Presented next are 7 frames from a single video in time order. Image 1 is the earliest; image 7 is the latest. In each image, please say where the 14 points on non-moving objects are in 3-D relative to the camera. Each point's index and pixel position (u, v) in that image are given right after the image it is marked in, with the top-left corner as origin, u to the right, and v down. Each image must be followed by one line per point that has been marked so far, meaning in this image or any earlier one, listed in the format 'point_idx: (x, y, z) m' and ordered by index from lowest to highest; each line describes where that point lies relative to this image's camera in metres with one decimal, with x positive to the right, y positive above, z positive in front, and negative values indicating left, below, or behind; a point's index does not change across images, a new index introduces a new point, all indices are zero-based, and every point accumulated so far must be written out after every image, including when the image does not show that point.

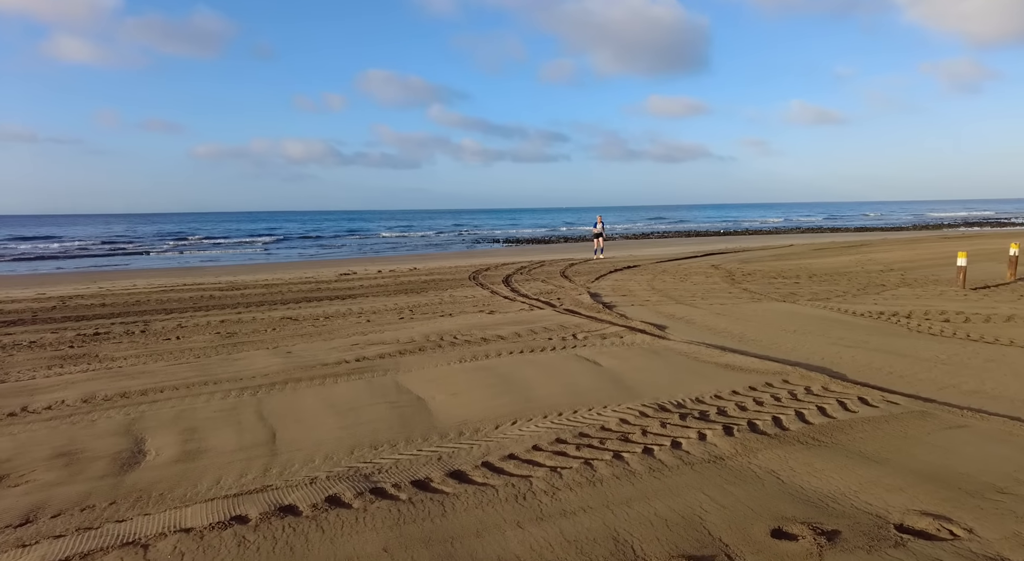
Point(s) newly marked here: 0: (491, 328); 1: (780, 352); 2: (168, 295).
0: (-0.3, -0.6, +7.6) m
1: (+2.5, -0.7, +5.7) m
2: (-7.4, -0.3, +13.1) m
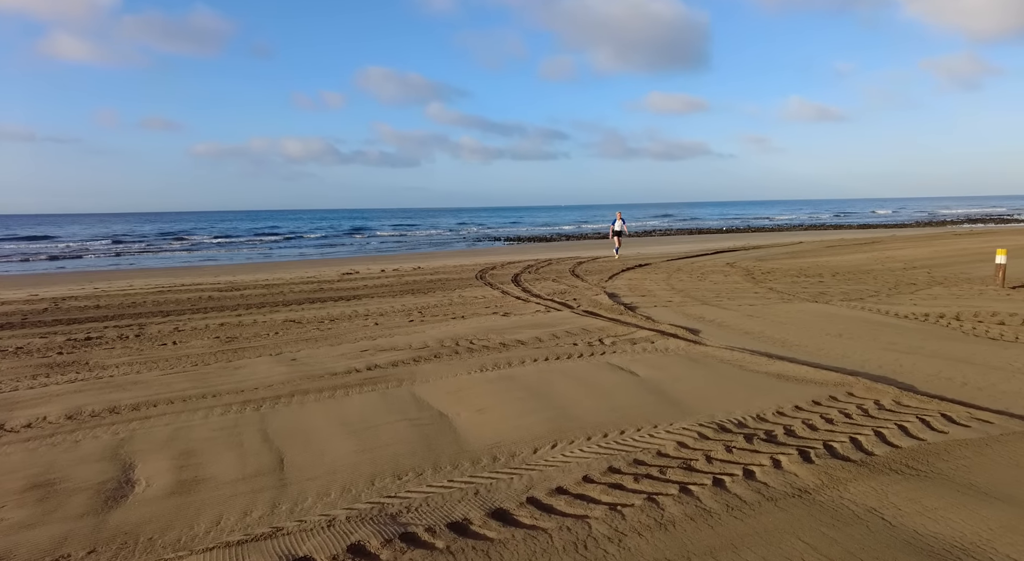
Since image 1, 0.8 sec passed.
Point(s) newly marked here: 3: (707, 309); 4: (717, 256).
0: (0.0, -0.6, +7.1) m
1: (+2.7, -0.7, +5.2) m
2: (-7.2, -0.3, +12.6) m
3: (+2.6, -0.4, +8.1) m
4: (+6.5, +0.8, +19.1) m
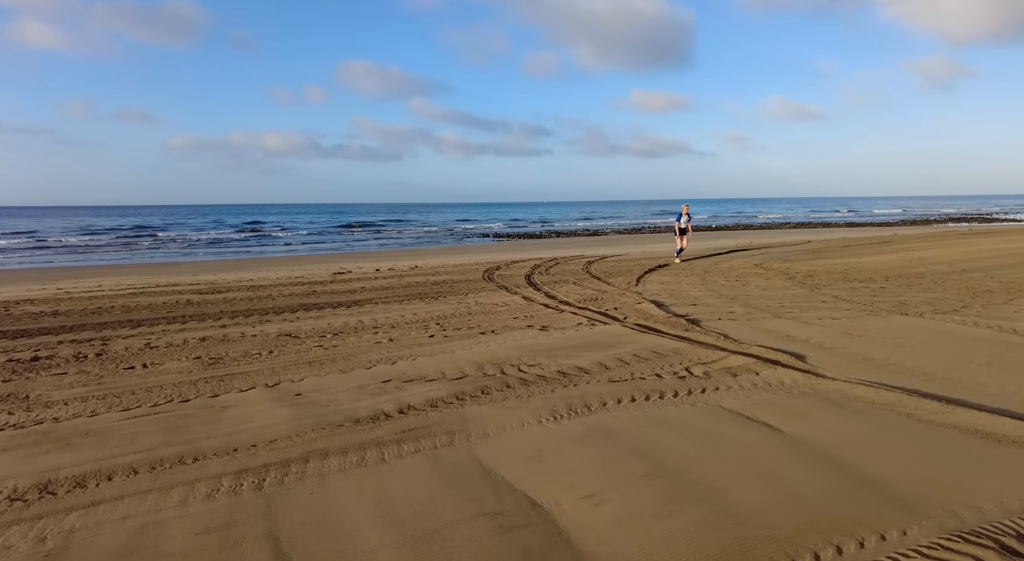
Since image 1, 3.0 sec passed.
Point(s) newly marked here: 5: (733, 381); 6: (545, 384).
0: (+0.5, -0.7, +5.8) m
1: (+3.3, -0.8, +4.0) m
2: (-6.8, -0.4, +11.0) m
3: (+3.1, -0.5, +6.8) m
4: (+6.6, +0.7, +17.9) m
5: (+1.7, -0.8, +4.8) m
6: (+0.3, -0.8, +4.8) m
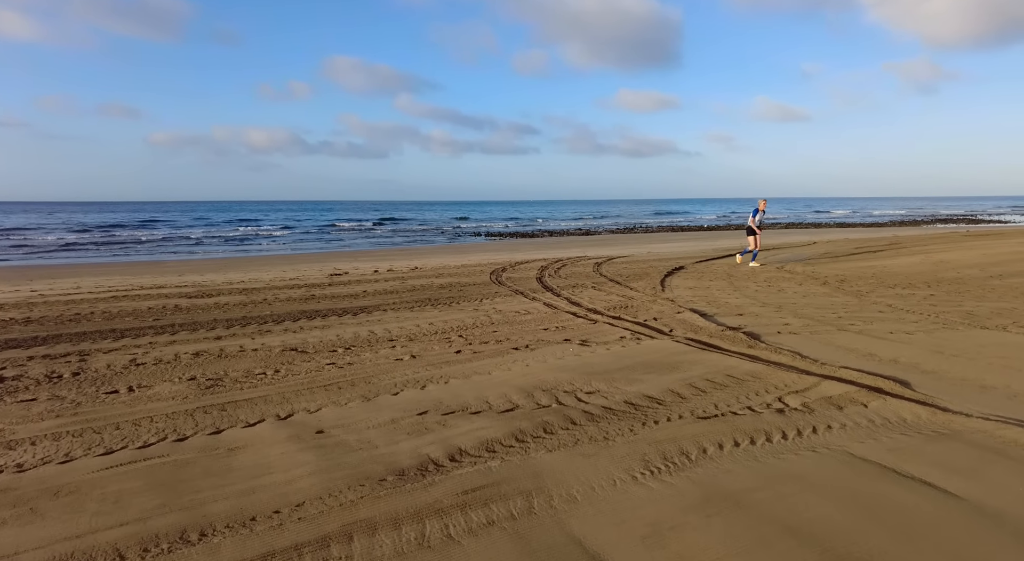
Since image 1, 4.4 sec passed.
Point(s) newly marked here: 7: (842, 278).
0: (+0.9, -0.8, +5.0) m
1: (+3.8, -0.9, +3.2) m
2: (-6.5, -0.4, +10.0) m
3: (+3.5, -0.6, +6.1) m
4: (+6.8, +0.6, +17.3) m
5: (+2.2, -0.9, +4.0) m
6: (+0.7, -0.9, +4.0) m
7: (+6.4, 0.0, +11.8) m
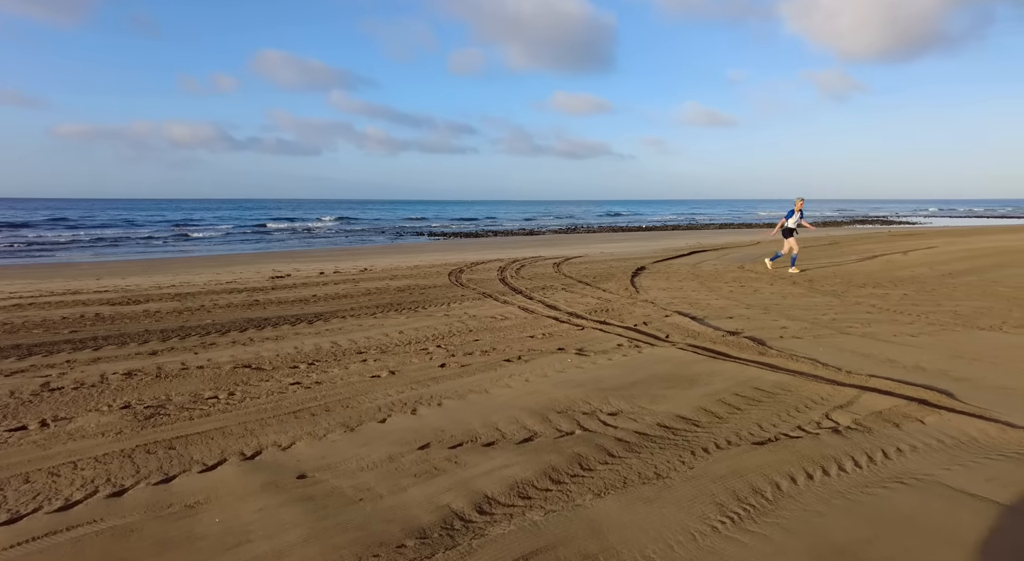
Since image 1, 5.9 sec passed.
0: (+0.9, -0.8, +4.4) m
1: (+4.0, -0.9, +2.9) m
2: (-7.0, -0.5, +8.7) m
3: (+3.4, -0.6, +5.8) m
4: (+5.5, +0.7, +17.2) m
5: (+2.3, -0.9, +3.6) m
6: (+0.8, -1.0, +3.5) m
7: (+5.7, +0.1, +11.8) m
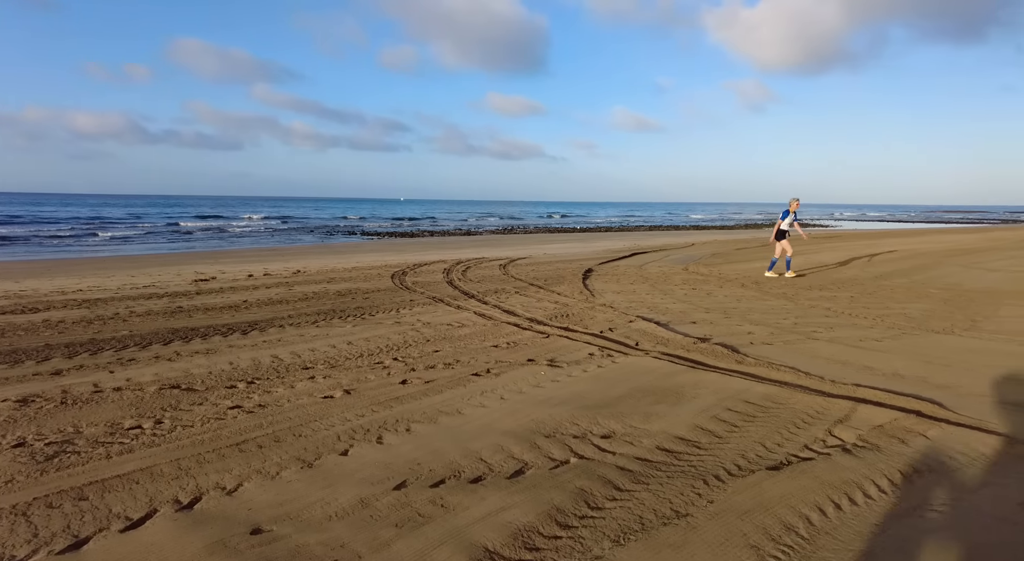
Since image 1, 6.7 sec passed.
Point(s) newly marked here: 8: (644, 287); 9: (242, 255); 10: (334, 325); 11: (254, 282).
0: (+0.8, -0.9, +4.1) m
1: (+4.0, -1.0, +2.9) m
2: (-7.5, -0.6, +7.5) m
3: (+3.1, -0.7, +5.7) m
4: (+4.0, +0.6, +17.3) m
5: (+2.3, -1.0, +3.4) m
6: (+0.8, -1.0, +3.1) m
7: (+4.7, 0.0, +11.9) m
8: (+2.3, -0.1, +10.8) m
9: (-8.8, +0.8, +19.9) m
10: (-2.2, -0.5, +7.6) m
11: (-5.5, 0.0, +13.0) m
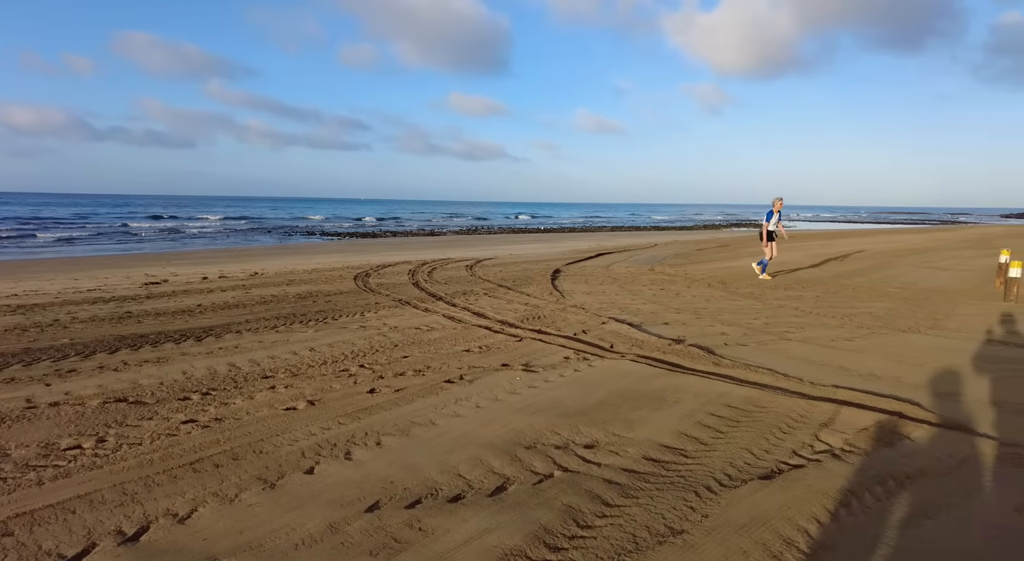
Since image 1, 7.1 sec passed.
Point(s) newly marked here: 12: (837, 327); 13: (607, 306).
0: (+0.6, -0.9, +3.9) m
1: (+3.9, -1.0, +3.0) m
2: (-7.9, -0.6, +6.8) m
3: (+2.8, -0.7, +5.7) m
4: (+3.0, +0.6, +17.3) m
5: (+2.2, -1.0, +3.3) m
6: (+0.7, -1.0, +2.9) m
7: (+4.1, 0.0, +12.0) m
8: (+1.7, -0.1, +10.7) m
9: (-9.9, +0.7, +19.2) m
10: (-2.6, -0.6, +7.3) m
11: (-6.2, -0.1, +12.5) m
12: (+3.7, -0.5, +6.9) m
13: (+1.3, -0.4, +8.6) m
